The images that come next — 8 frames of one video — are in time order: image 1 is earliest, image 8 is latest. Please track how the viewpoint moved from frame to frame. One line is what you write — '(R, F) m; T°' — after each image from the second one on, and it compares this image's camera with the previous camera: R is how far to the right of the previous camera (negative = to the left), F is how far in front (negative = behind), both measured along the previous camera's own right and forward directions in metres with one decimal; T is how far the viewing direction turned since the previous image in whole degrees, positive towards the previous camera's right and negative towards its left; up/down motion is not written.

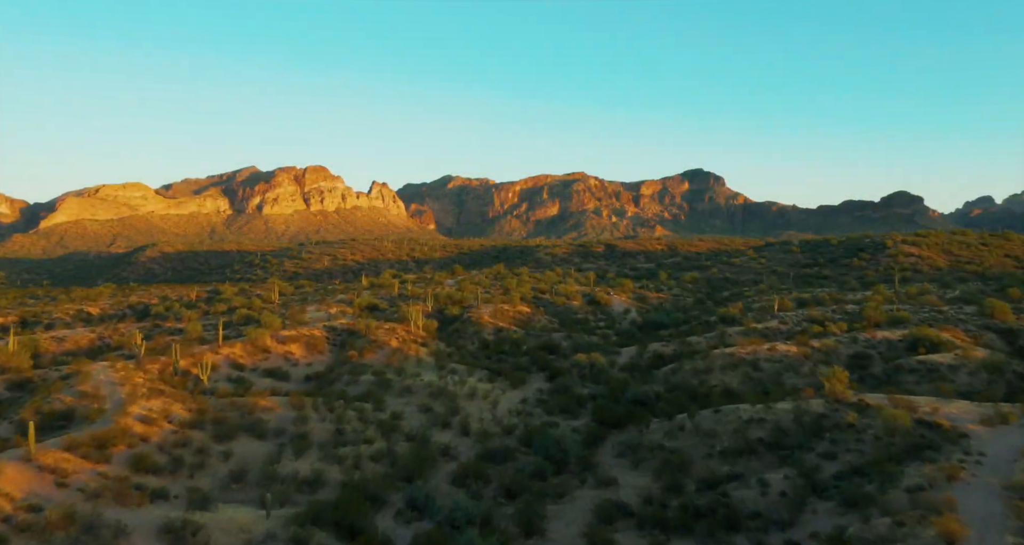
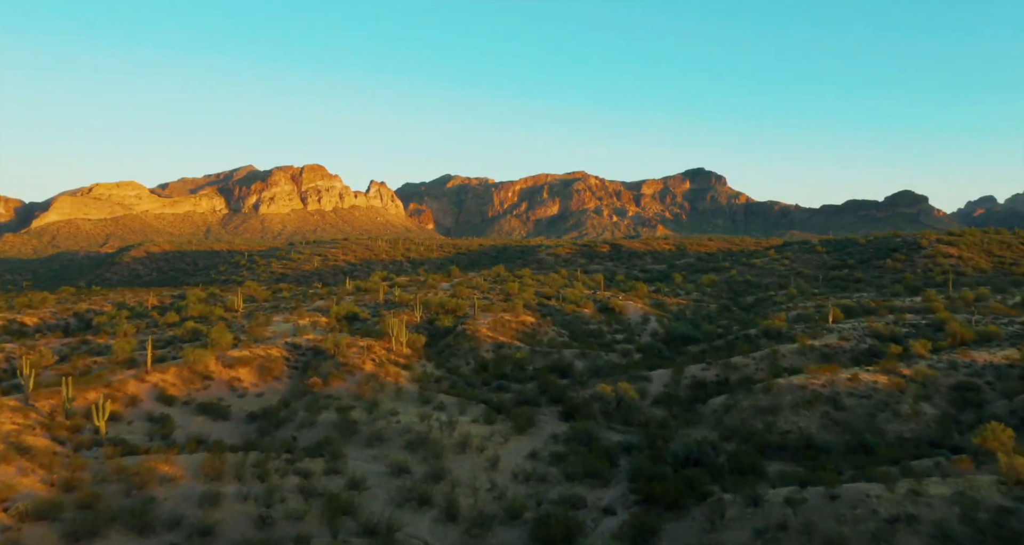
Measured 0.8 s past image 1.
(-0.1, +4.2) m; 0°
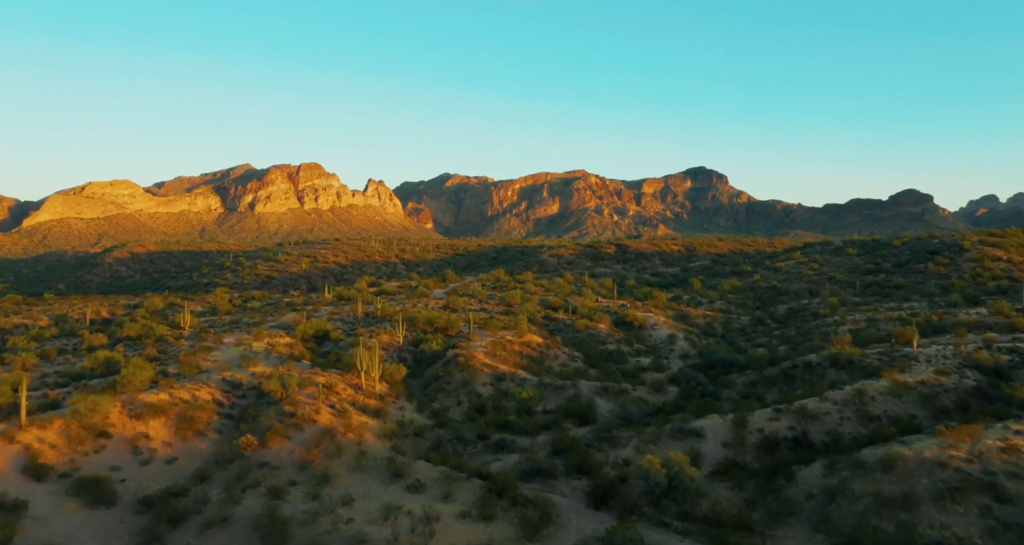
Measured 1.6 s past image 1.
(-0.1, +4.3) m; 0°
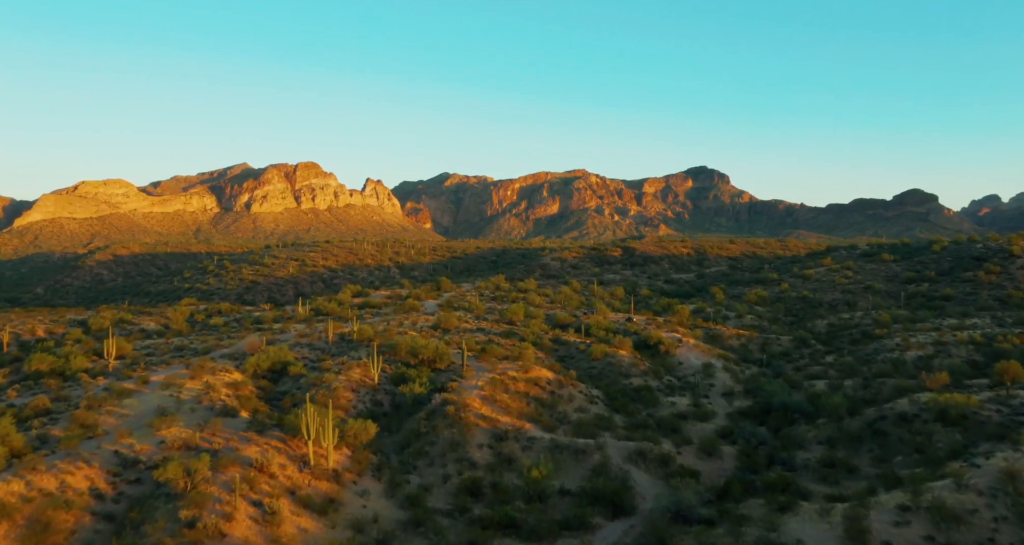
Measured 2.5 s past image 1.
(-0.1, +4.1) m; 0°
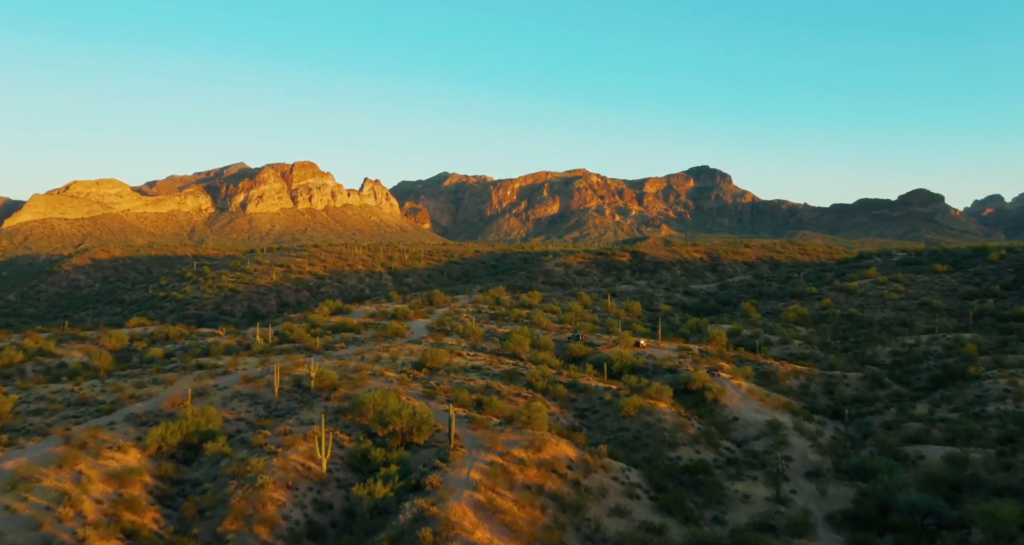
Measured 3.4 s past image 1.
(-0.1, +4.7) m; 0°
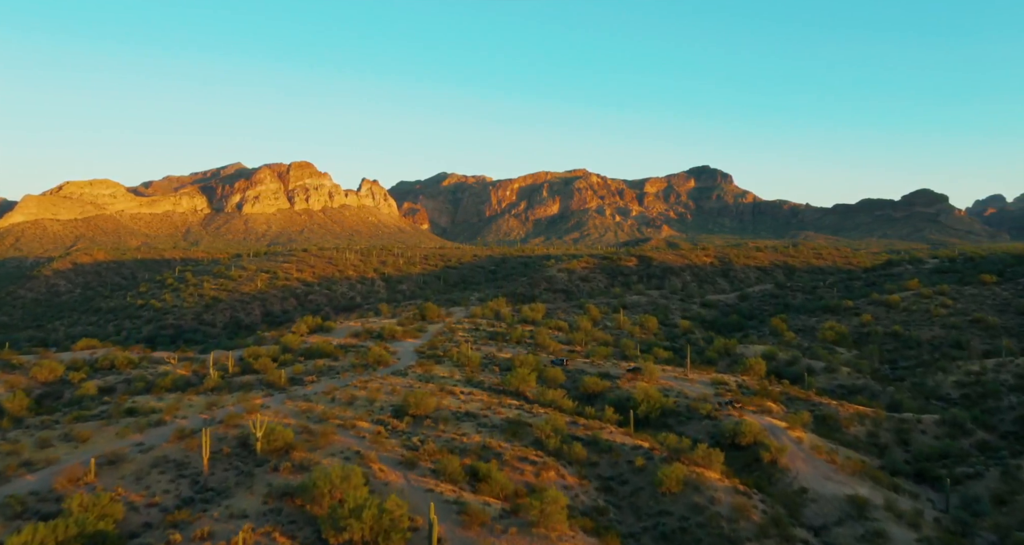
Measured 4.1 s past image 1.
(-0.1, +3.5) m; 0°
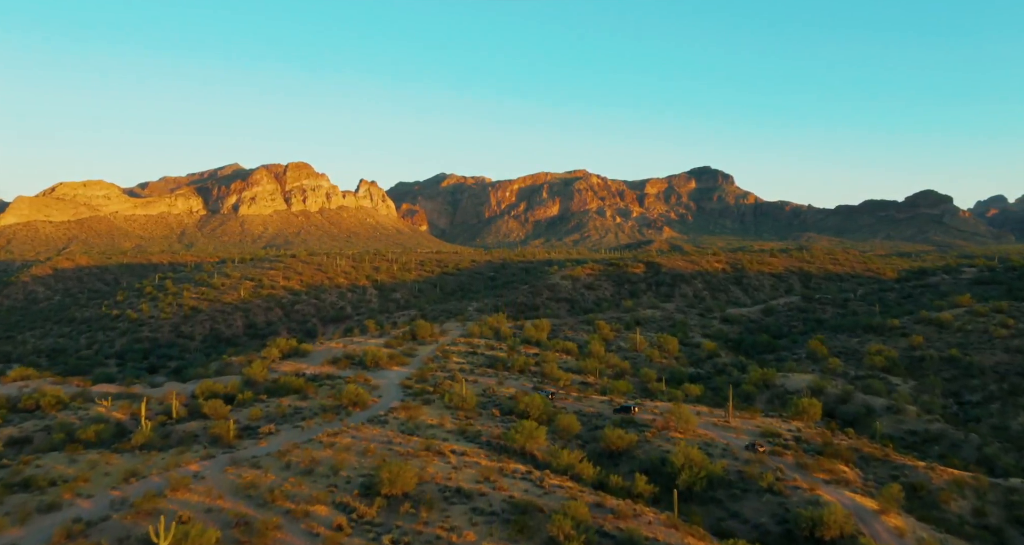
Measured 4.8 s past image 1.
(-0.1, +3.5) m; 0°
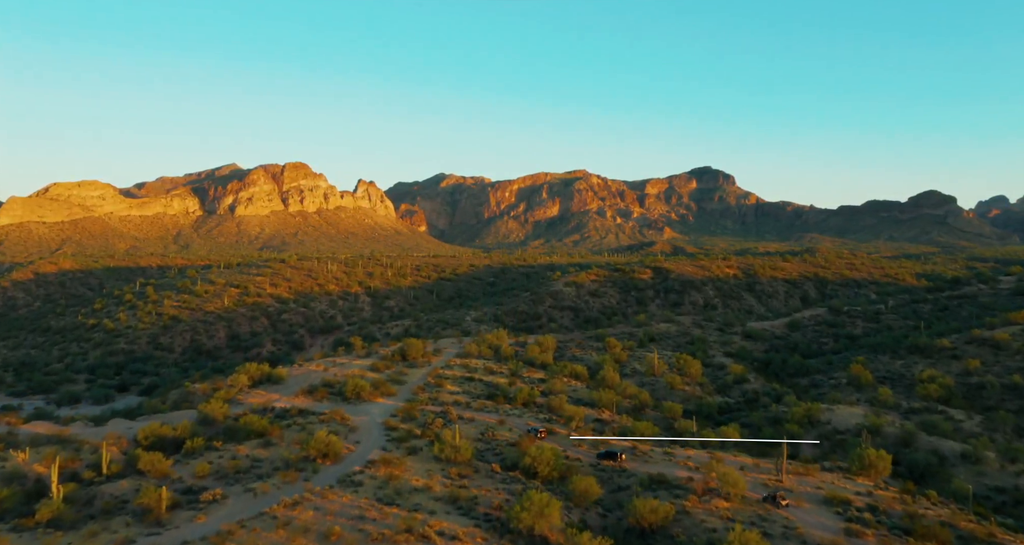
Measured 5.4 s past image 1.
(-0.1, +3.0) m; 0°
